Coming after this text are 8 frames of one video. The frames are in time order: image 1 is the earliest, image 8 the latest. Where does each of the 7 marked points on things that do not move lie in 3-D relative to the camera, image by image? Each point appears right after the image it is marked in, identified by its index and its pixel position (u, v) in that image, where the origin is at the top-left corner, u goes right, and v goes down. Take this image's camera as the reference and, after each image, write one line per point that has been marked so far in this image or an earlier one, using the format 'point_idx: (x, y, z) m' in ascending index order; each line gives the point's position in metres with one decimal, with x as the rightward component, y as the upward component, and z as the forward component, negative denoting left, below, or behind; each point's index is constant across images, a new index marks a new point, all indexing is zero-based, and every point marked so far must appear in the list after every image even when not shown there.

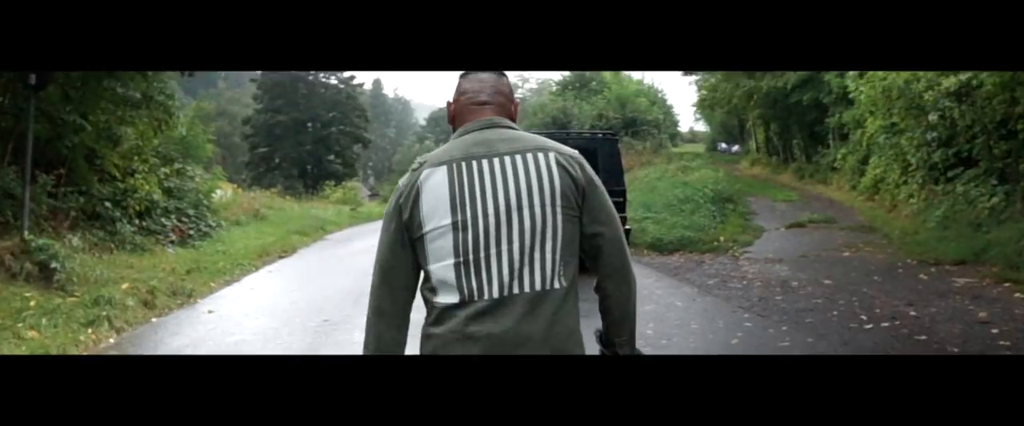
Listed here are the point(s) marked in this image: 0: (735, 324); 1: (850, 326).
0: (+1.9, -0.9, +7.3) m
1: (+2.7, -0.9, +7.0) m
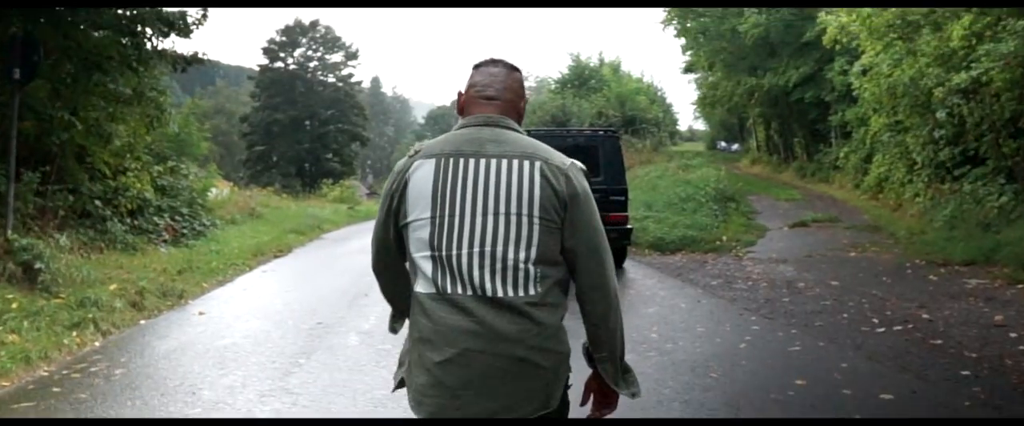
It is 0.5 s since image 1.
0: (+1.9, -0.9, +7.1) m
1: (+2.7, -0.9, +6.7) m
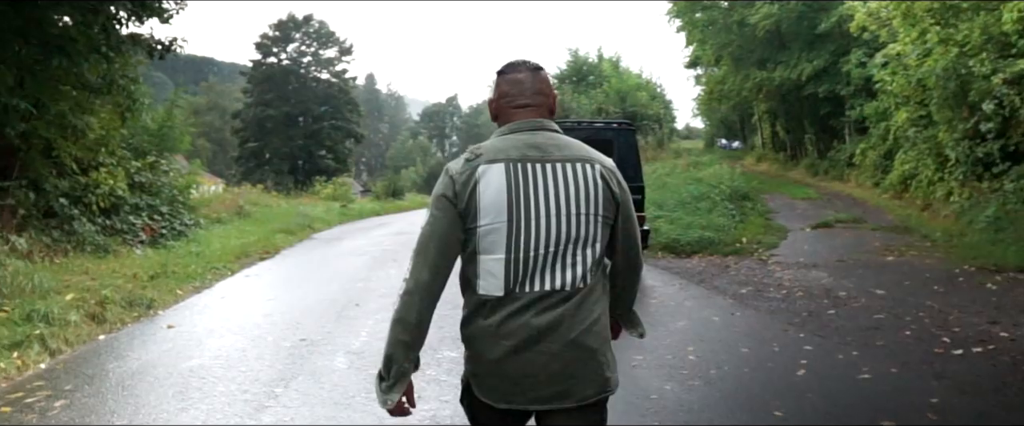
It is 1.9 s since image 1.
0: (+2.0, -0.9, +6.1) m
1: (+2.8, -0.9, +5.8) m
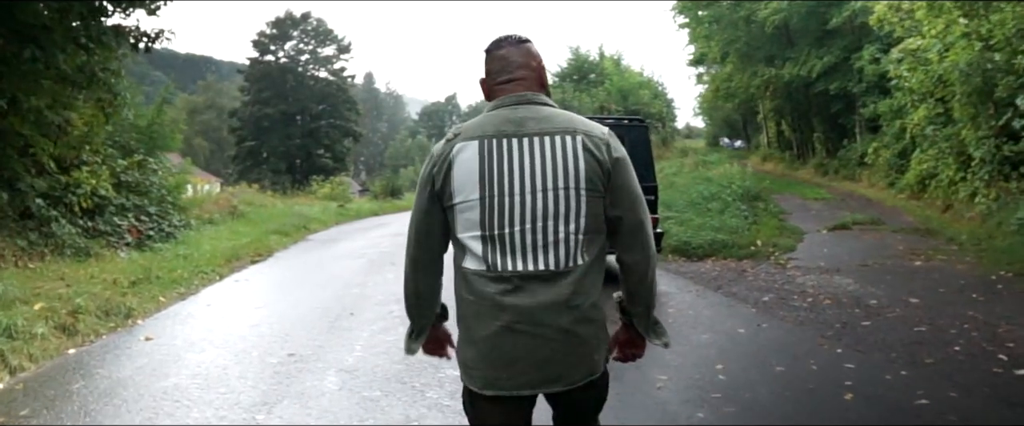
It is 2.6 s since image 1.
0: (+2.0, -1.0, +5.6) m
1: (+2.8, -0.9, +5.2) m
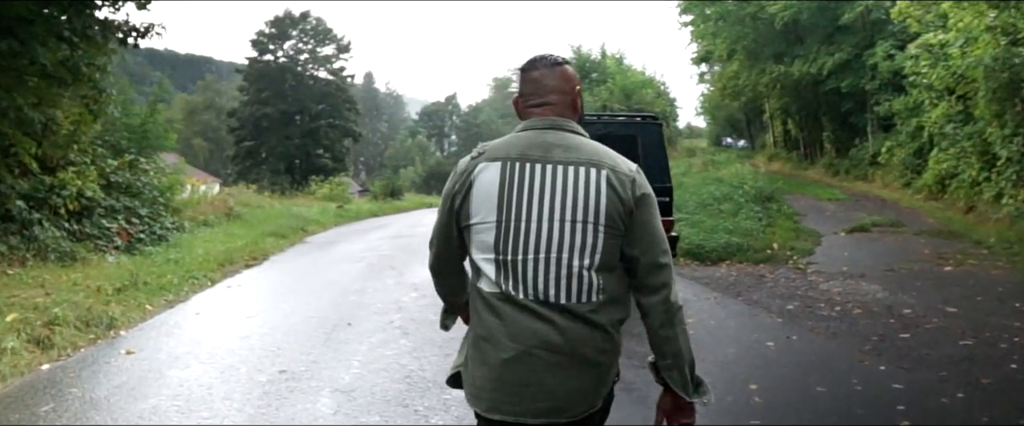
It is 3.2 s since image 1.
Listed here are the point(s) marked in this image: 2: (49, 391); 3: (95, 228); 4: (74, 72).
0: (+2.1, -1.0, +5.0) m
1: (+2.9, -0.9, +4.7) m
2: (-2.8, -1.1, +5.3) m
3: (-5.4, -0.2, +11.6) m
4: (-4.7, +1.5, +9.6) m
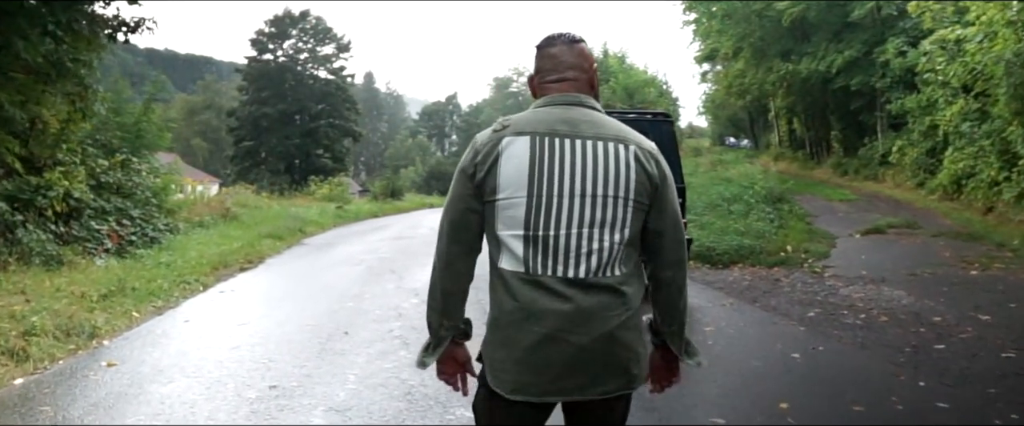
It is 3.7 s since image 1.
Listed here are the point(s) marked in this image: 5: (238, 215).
0: (+2.1, -1.0, +4.6) m
1: (+2.9, -1.0, +4.3) m
2: (-2.8, -1.1, +4.9) m
3: (-5.4, -0.2, +11.2) m
4: (-4.7, +1.5, +9.2) m
5: (-6.2, 0.0, +19.8) m
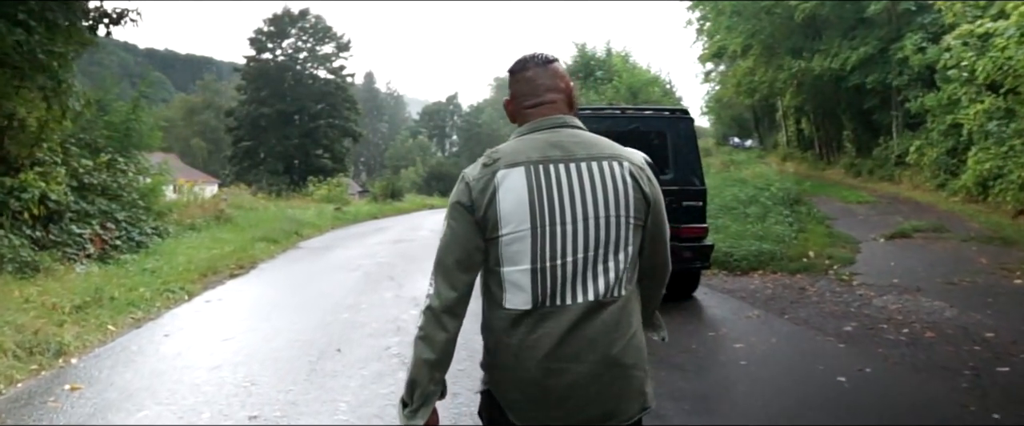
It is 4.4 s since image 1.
0: (+2.2, -1.0, +4.0) m
1: (+3.0, -1.0, +3.6) m
2: (-2.7, -1.1, +4.3) m
3: (-5.3, -0.3, +10.5) m
4: (-4.6, +1.5, +8.5) m
5: (-6.1, -0.1, +19.2) m
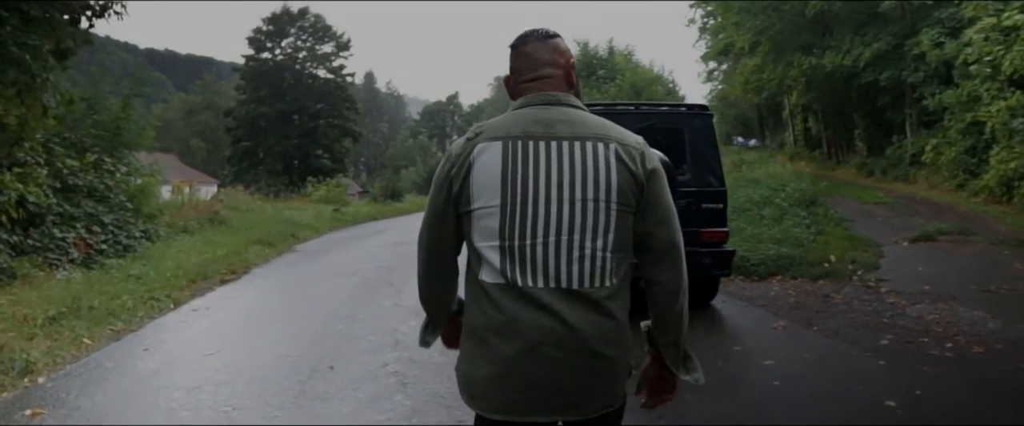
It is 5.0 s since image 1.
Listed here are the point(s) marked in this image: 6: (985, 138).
0: (+2.3, -1.1, +3.4) m
1: (+3.1, -1.0, +3.1) m
2: (-2.6, -1.2, +3.8) m
3: (-5.3, -0.3, +10.0) m
4: (-4.6, +1.4, +8.0) m
5: (-6.0, -0.1, +18.7) m
6: (+7.6, +1.2, +14.3) m
